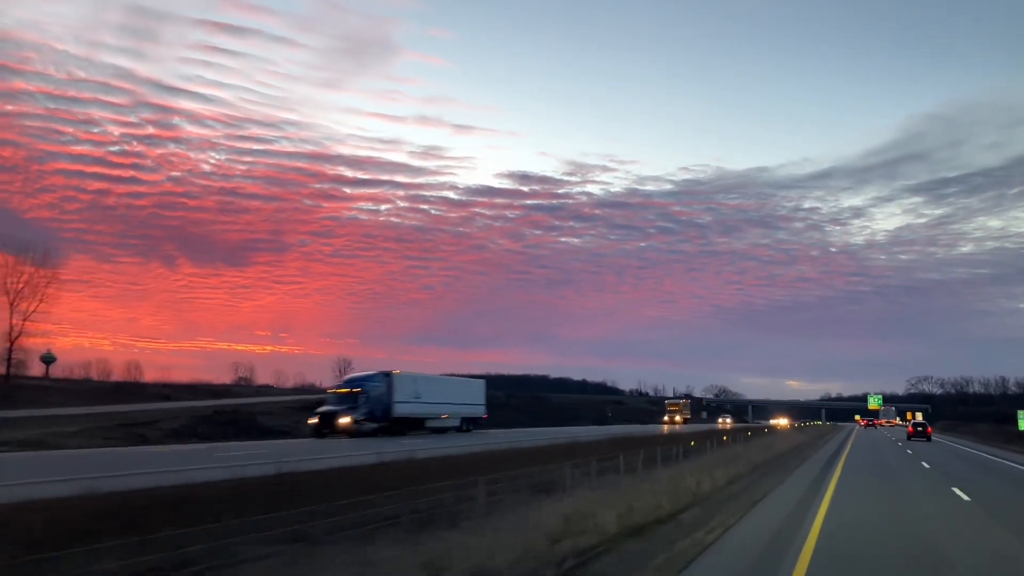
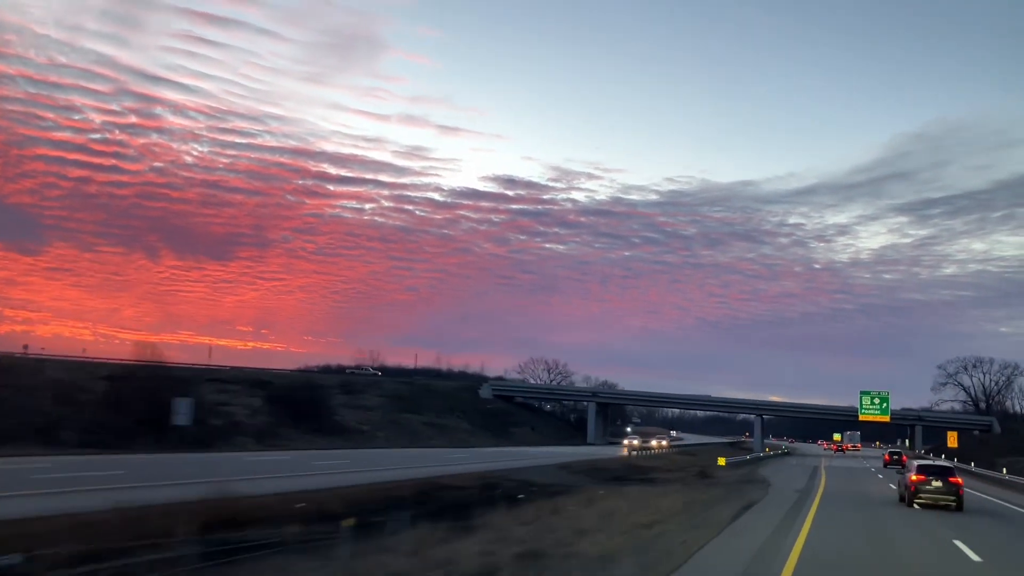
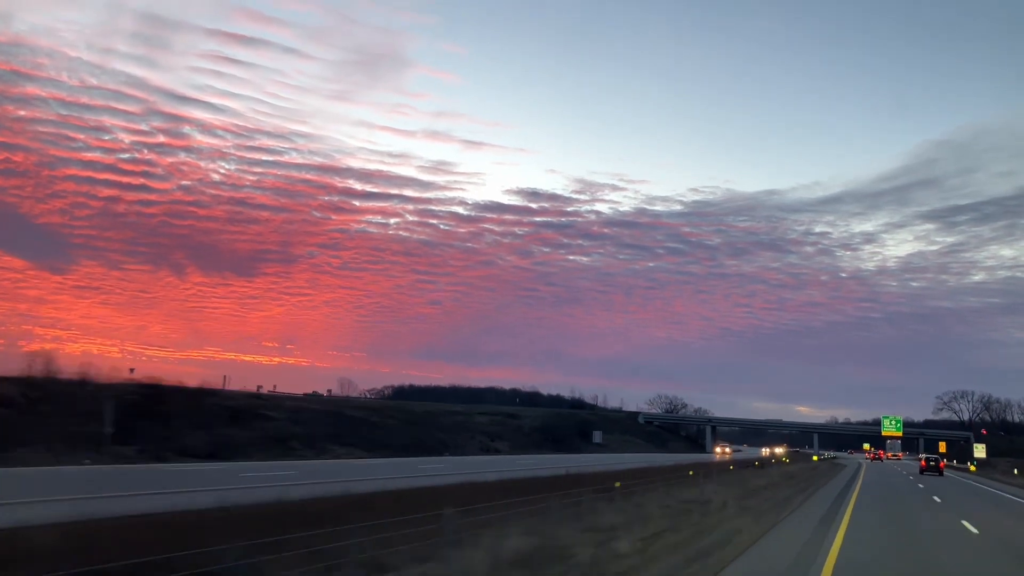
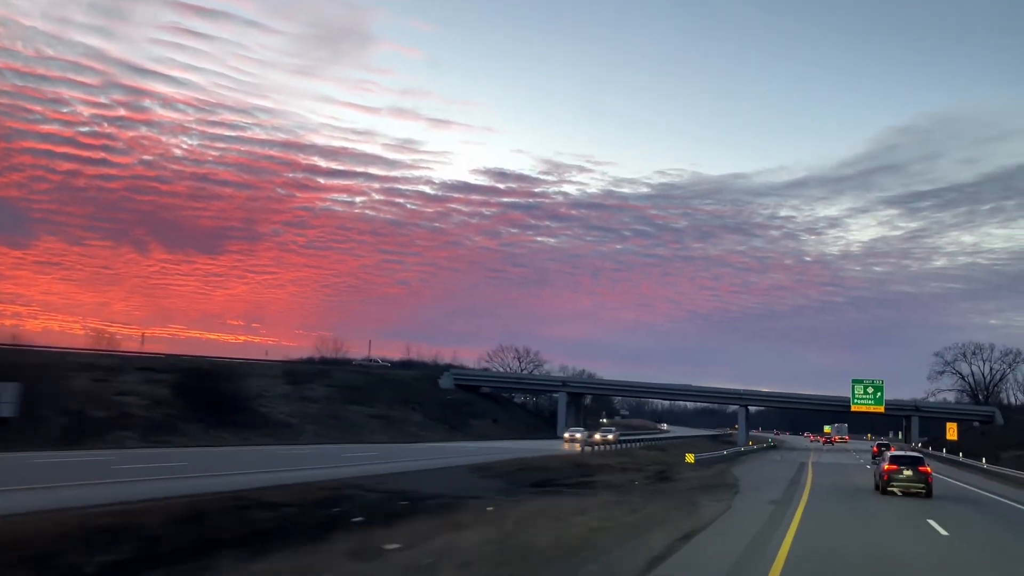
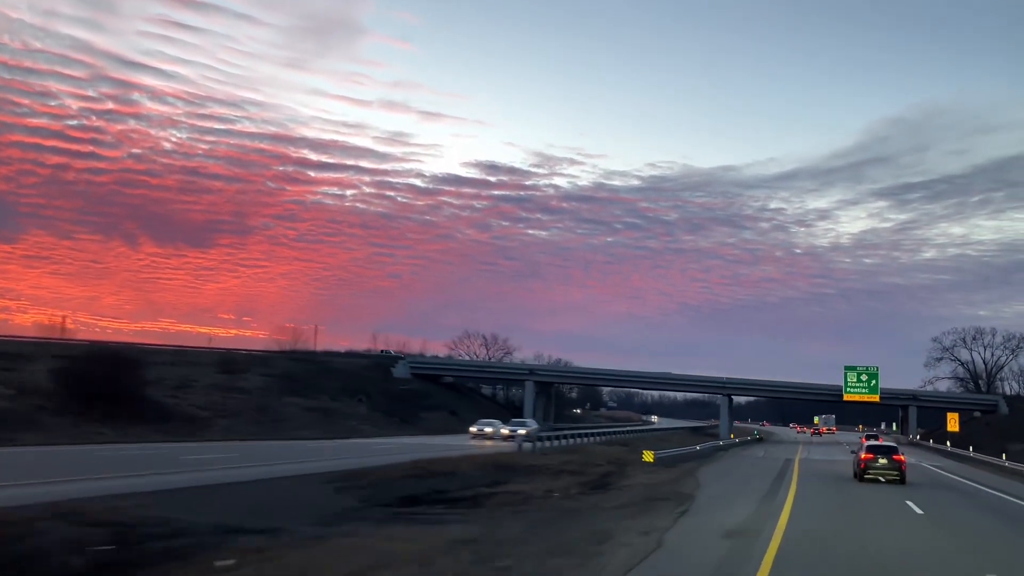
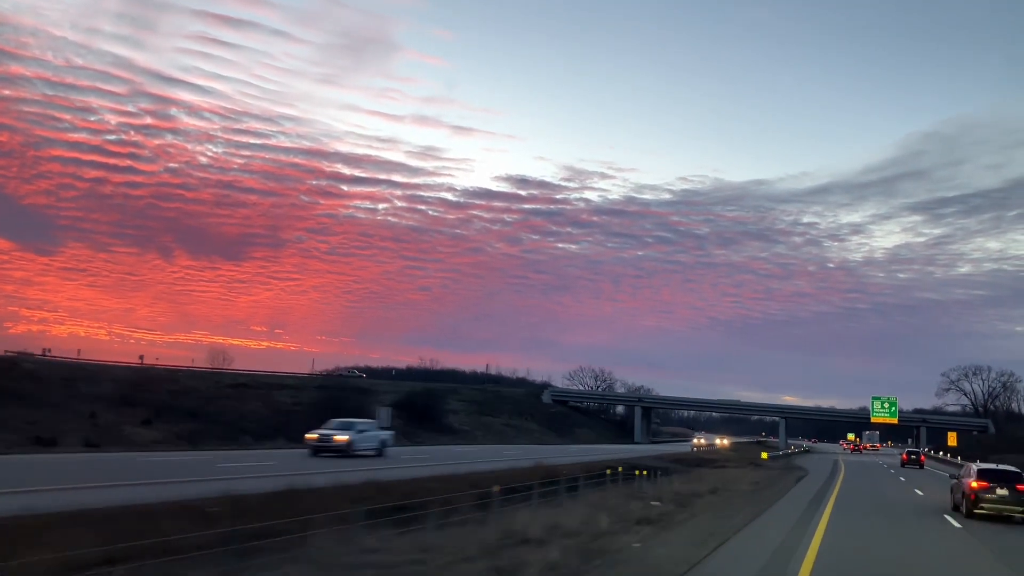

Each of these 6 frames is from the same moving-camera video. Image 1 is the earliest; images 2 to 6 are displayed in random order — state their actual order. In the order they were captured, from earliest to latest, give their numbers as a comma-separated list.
3, 6, 2, 4, 5
